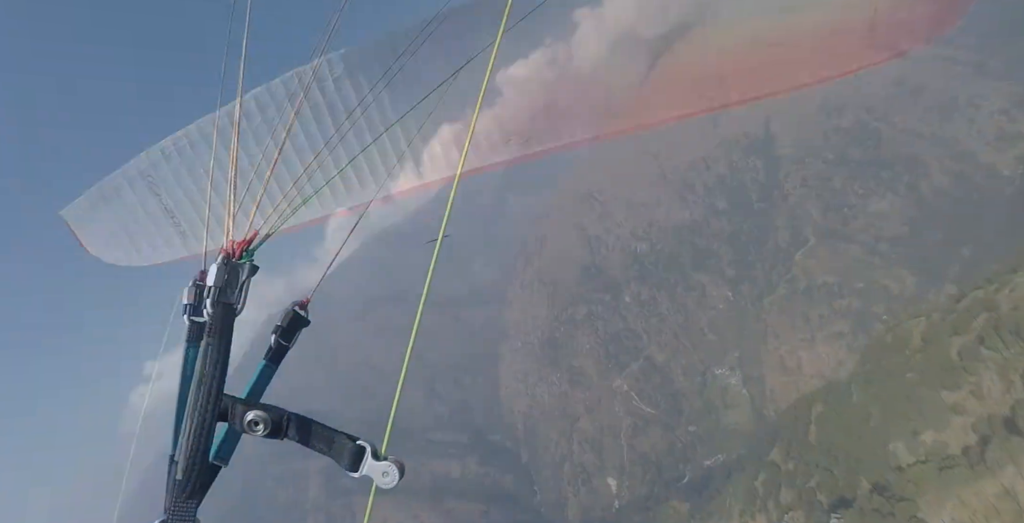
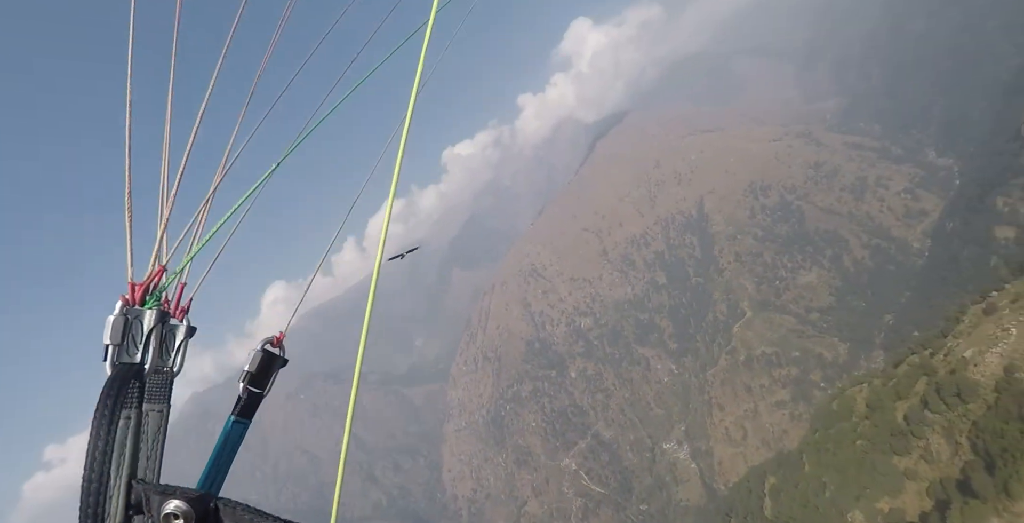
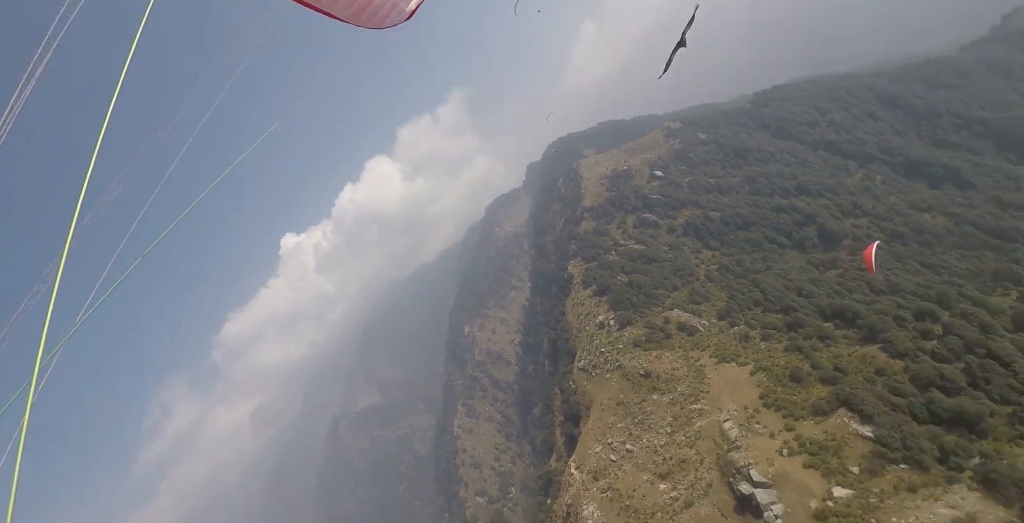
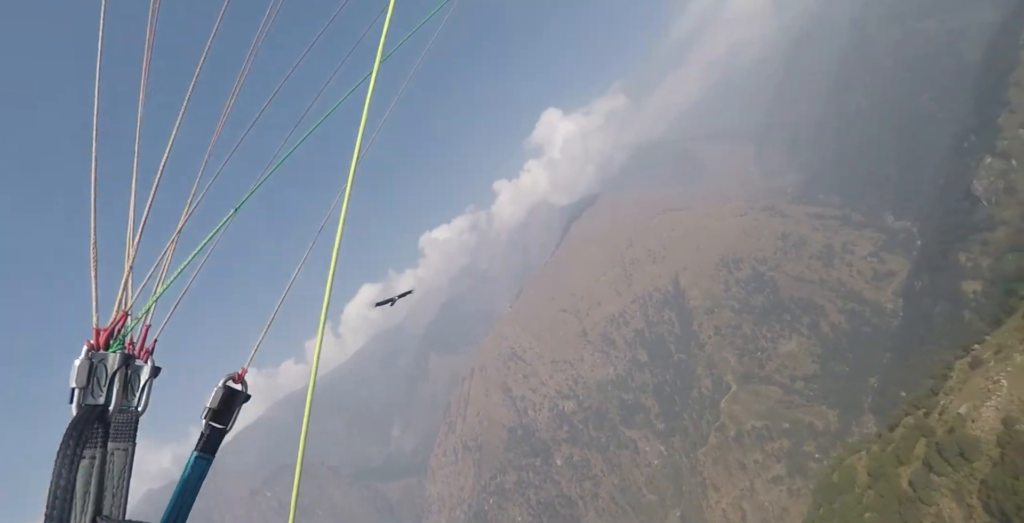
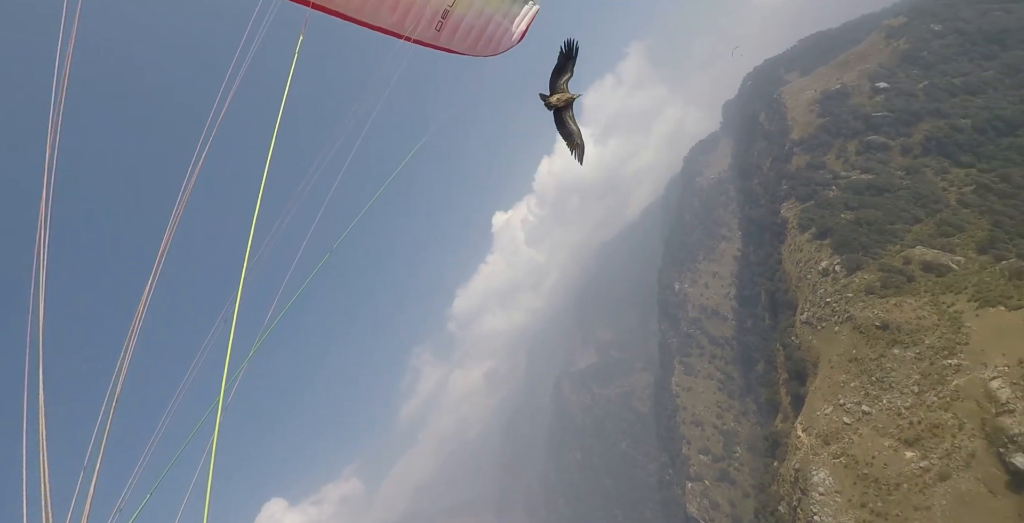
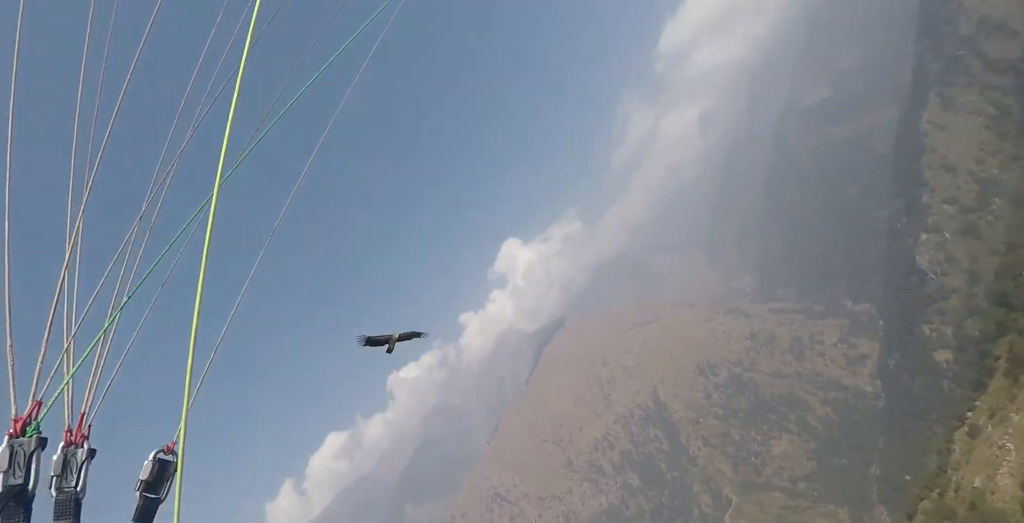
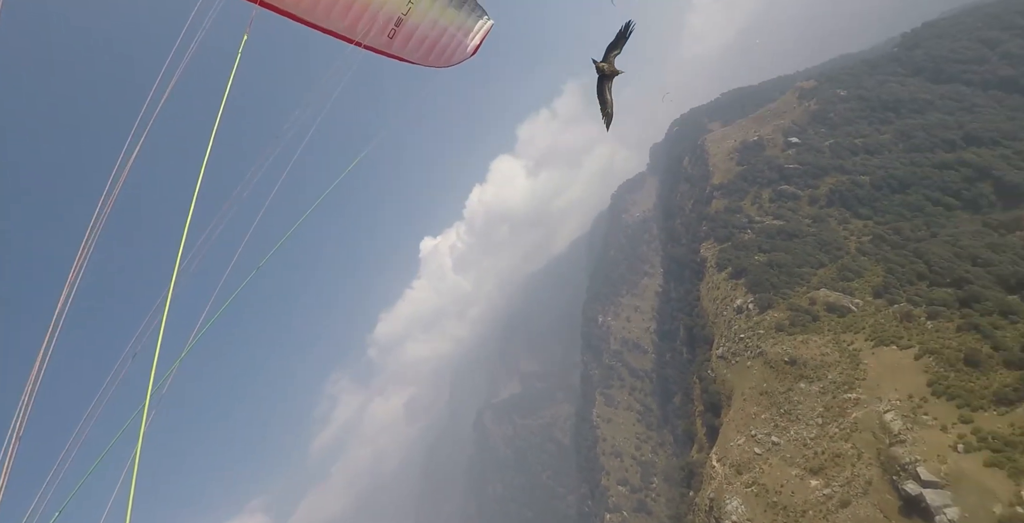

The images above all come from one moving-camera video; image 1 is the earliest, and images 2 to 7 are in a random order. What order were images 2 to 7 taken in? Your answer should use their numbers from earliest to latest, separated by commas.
2, 4, 6, 5, 7, 3
